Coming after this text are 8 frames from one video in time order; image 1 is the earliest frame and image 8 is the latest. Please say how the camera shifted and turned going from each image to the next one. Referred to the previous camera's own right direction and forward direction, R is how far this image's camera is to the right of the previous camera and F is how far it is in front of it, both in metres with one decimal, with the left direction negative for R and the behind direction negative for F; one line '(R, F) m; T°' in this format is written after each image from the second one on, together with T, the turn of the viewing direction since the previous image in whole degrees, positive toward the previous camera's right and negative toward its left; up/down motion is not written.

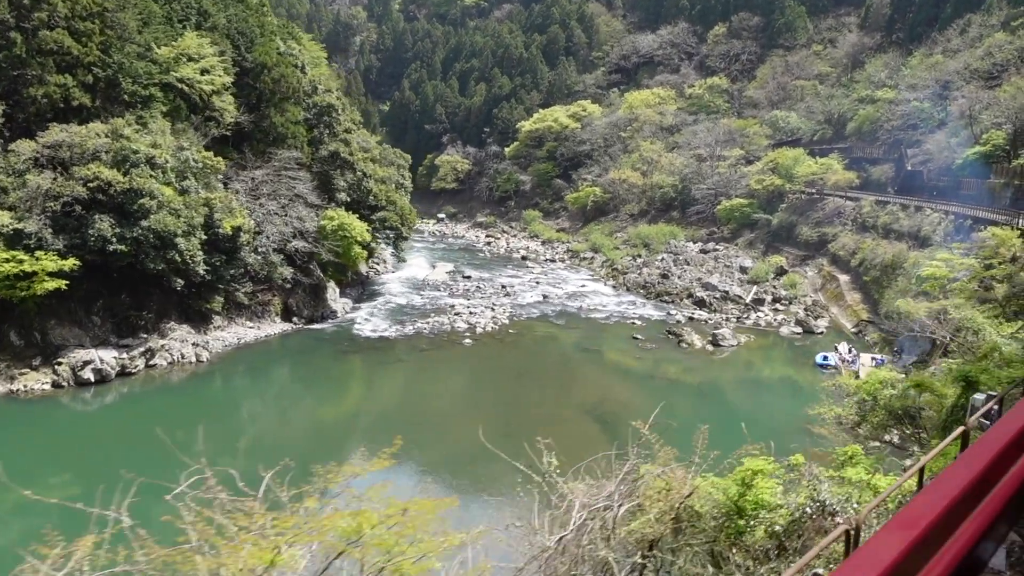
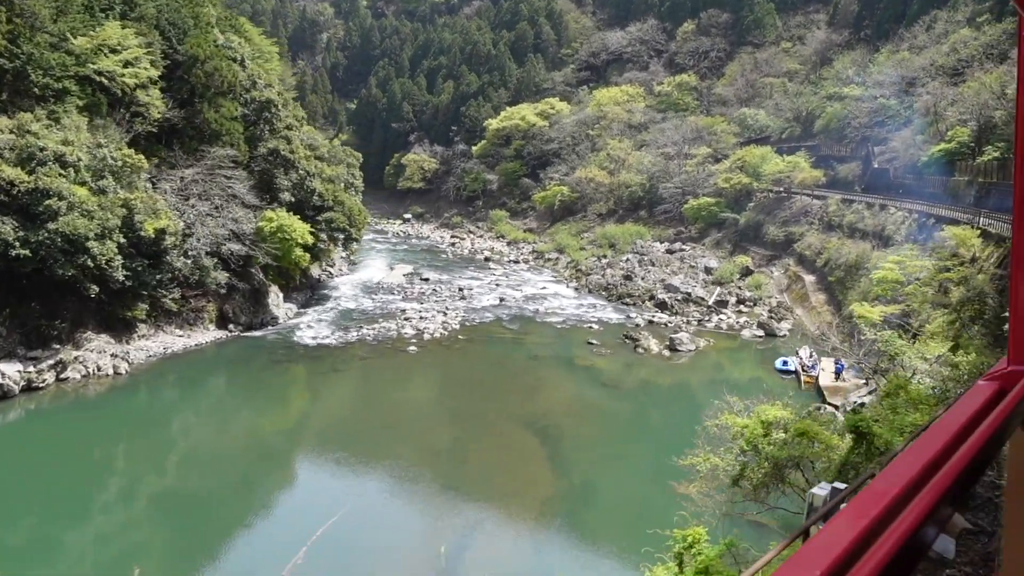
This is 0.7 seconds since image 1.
(+0.4, +0.5) m; +1°
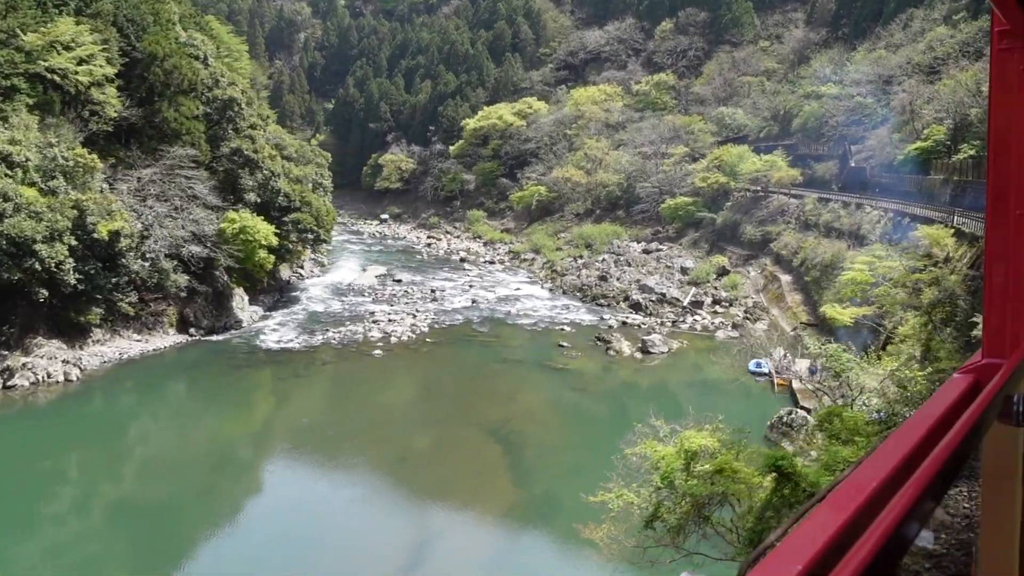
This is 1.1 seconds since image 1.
(+0.2, +0.2) m; +1°
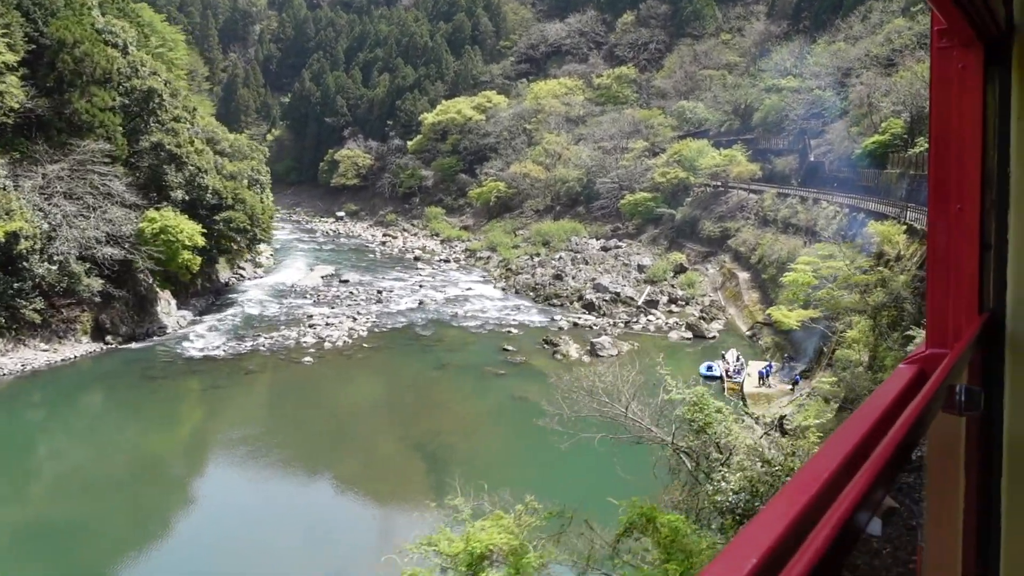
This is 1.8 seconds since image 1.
(+0.3, +0.6) m; +2°
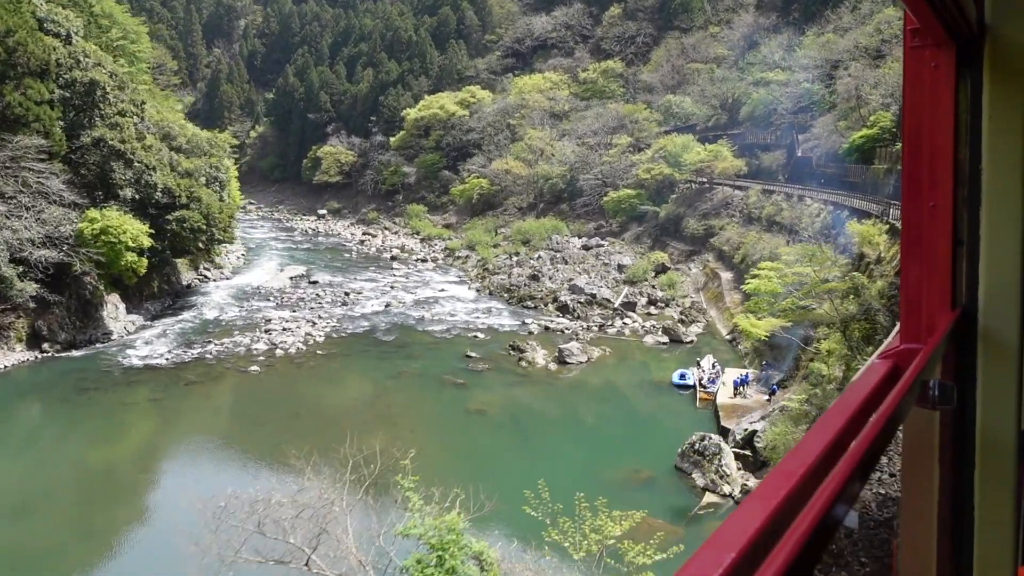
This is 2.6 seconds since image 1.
(+0.4, +0.5) m; 0°
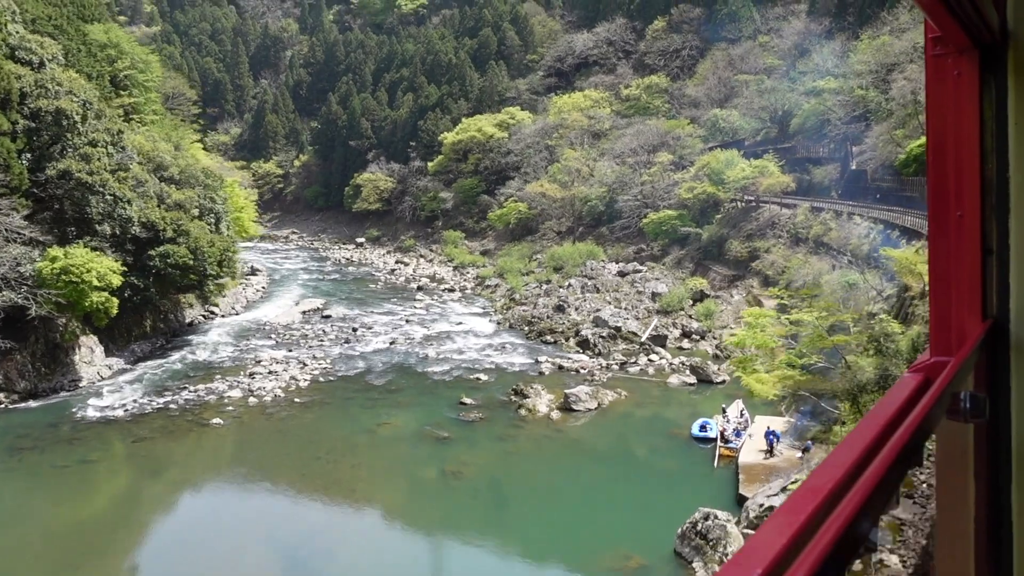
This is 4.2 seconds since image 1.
(+0.6, +1.1) m; -4°
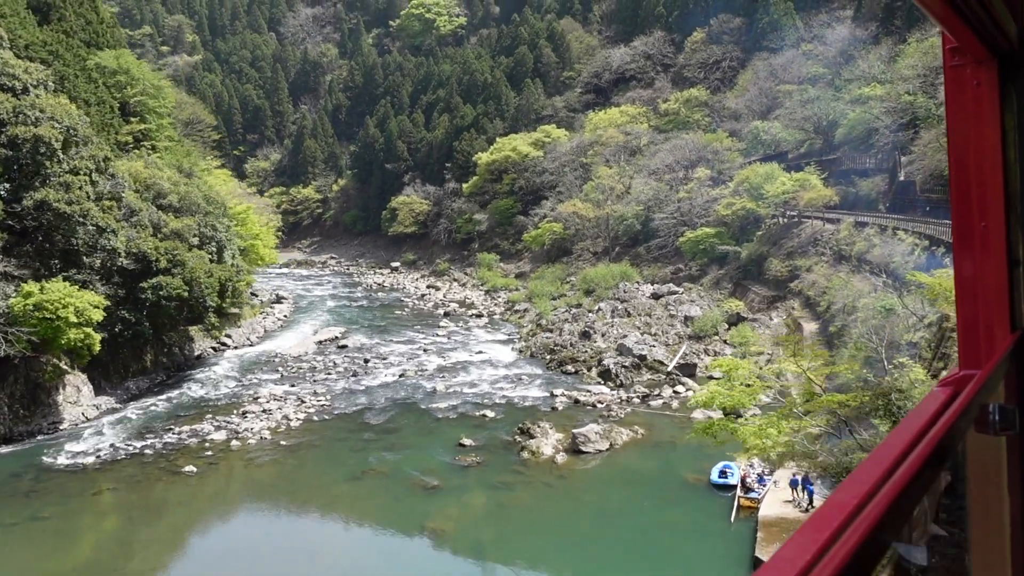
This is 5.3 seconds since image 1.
(+0.5, +0.8) m; -3°
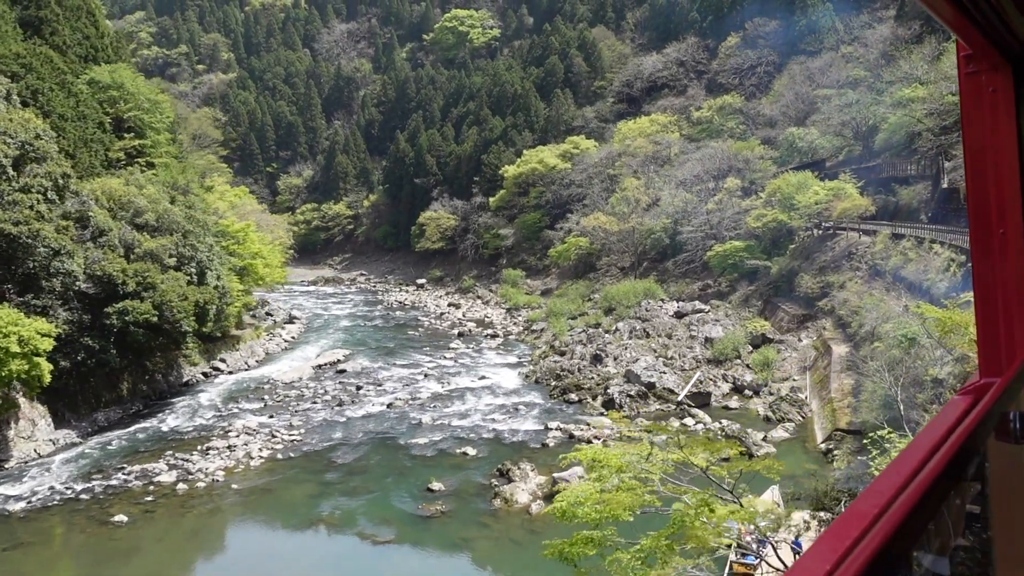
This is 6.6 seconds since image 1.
(+0.6, +0.9) m; -3°
